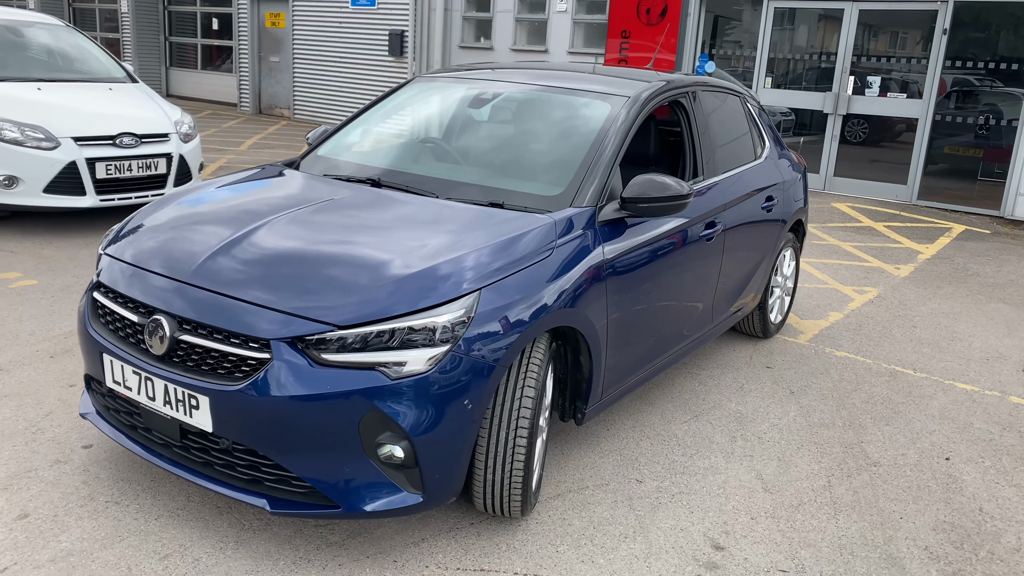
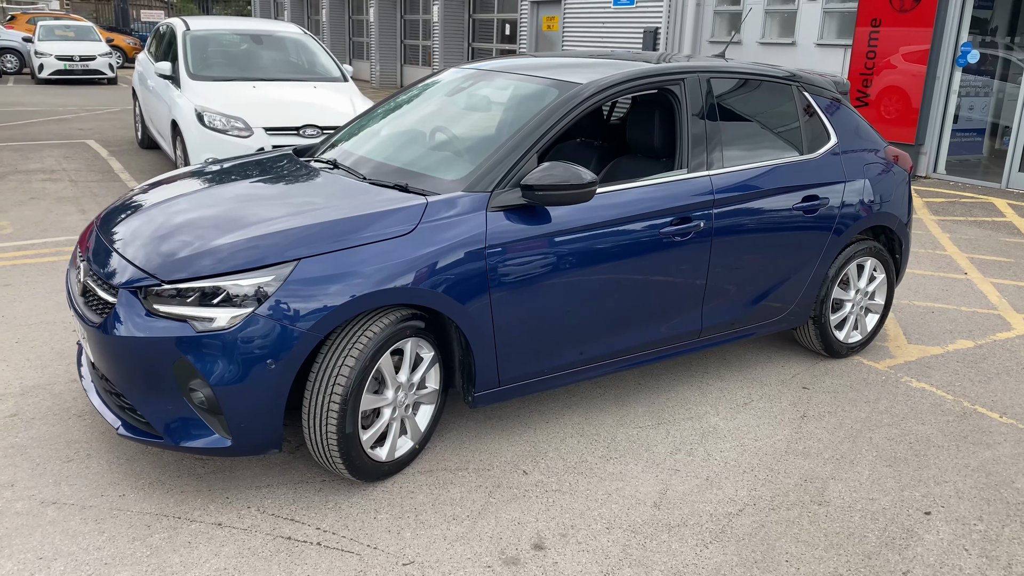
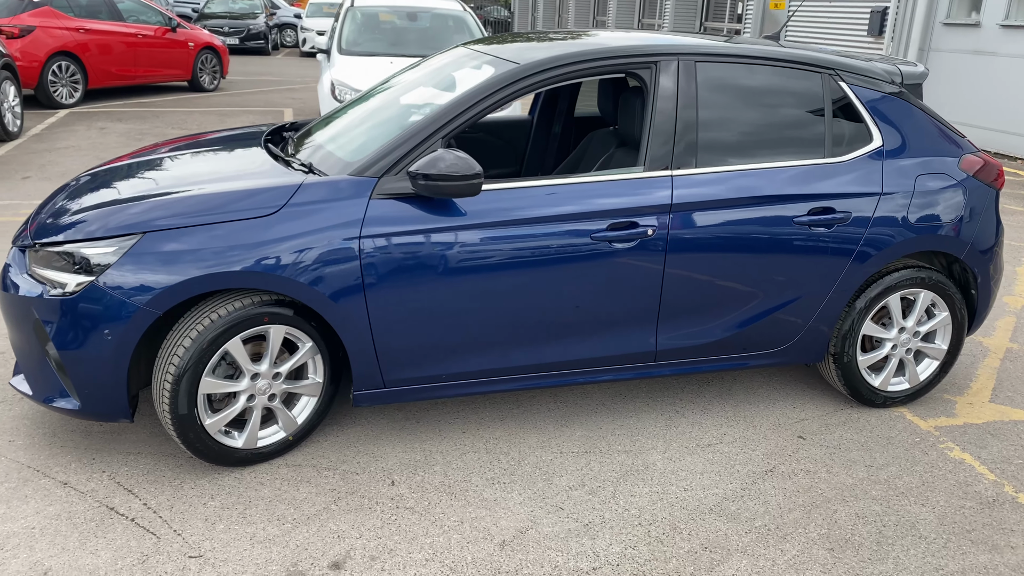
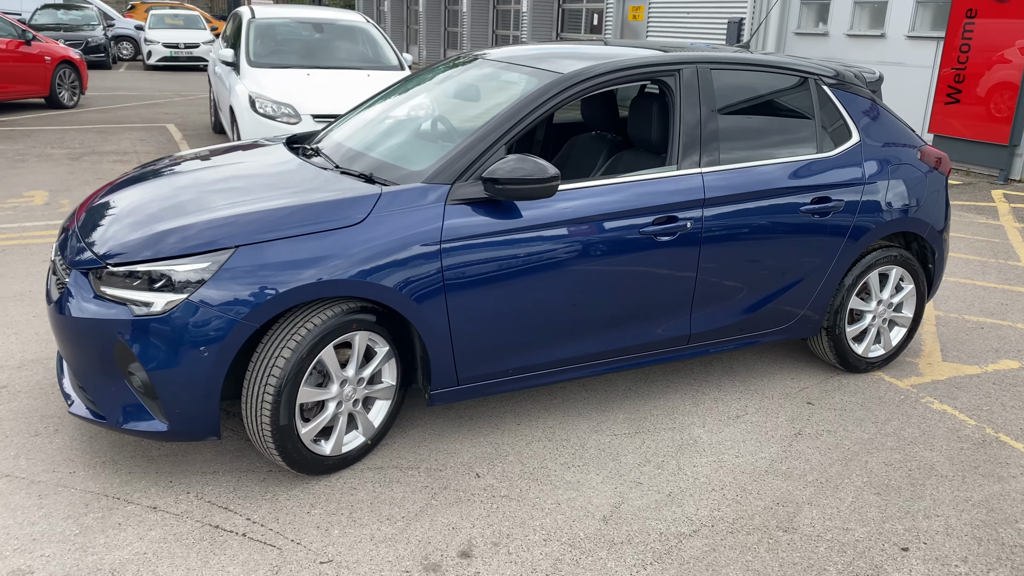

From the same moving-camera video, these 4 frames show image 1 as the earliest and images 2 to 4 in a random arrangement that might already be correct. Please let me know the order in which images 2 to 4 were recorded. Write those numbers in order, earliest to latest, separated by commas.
2, 4, 3
